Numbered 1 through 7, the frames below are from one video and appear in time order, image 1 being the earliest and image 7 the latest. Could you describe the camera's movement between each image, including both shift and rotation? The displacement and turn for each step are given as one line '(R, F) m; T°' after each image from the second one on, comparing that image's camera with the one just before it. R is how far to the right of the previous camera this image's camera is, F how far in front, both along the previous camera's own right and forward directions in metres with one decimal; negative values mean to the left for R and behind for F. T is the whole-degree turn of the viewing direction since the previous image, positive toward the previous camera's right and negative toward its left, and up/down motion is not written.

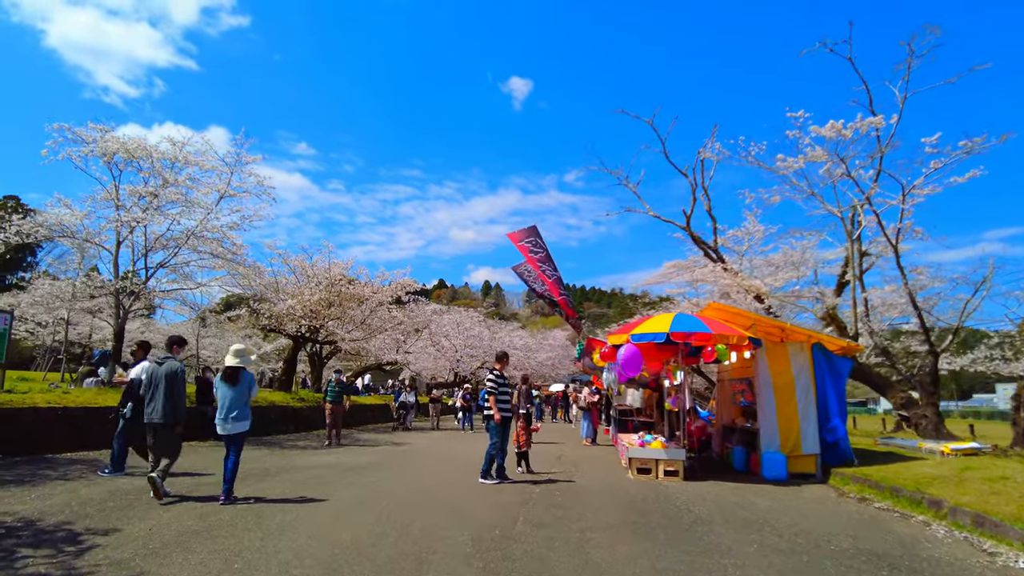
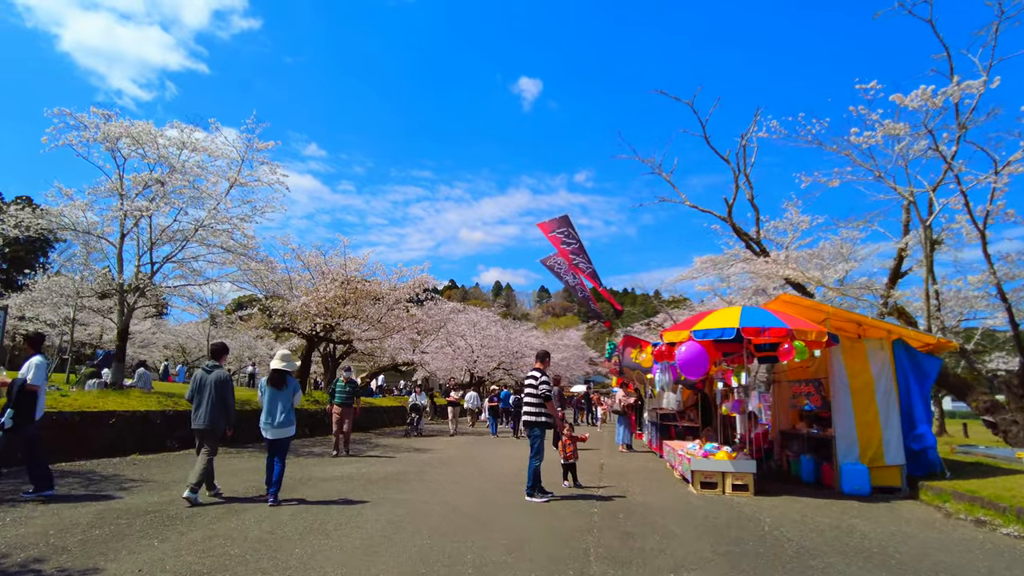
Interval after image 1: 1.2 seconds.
(-0.4, +1.0) m; -1°
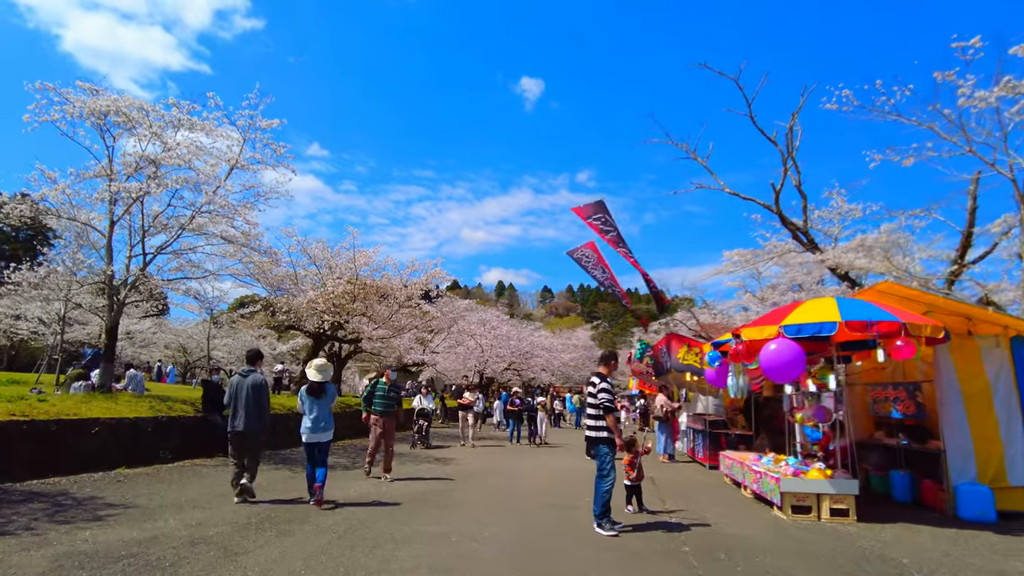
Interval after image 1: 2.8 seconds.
(-0.5, +1.3) m; 0°
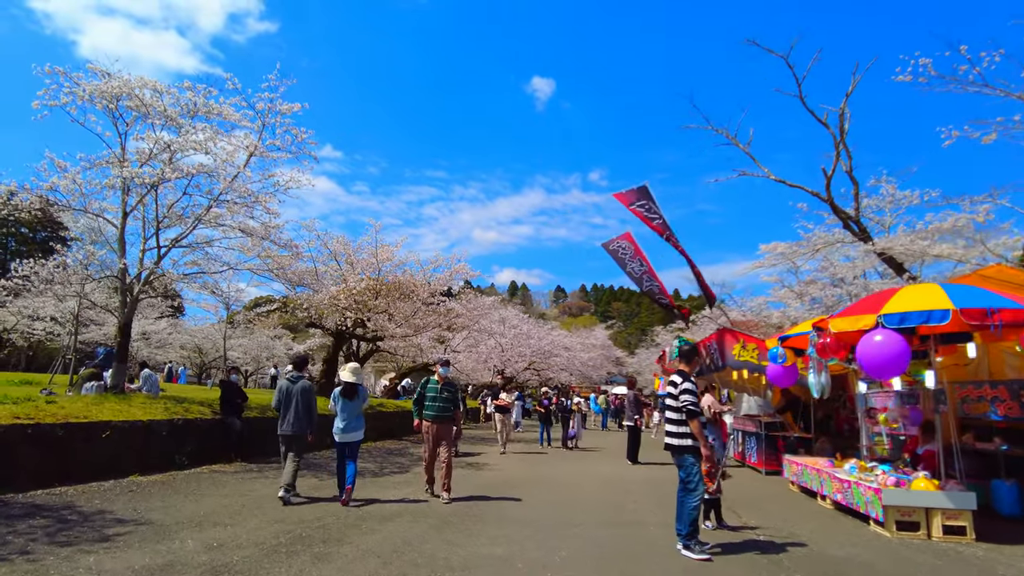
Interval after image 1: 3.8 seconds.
(-0.4, +0.8) m; -1°
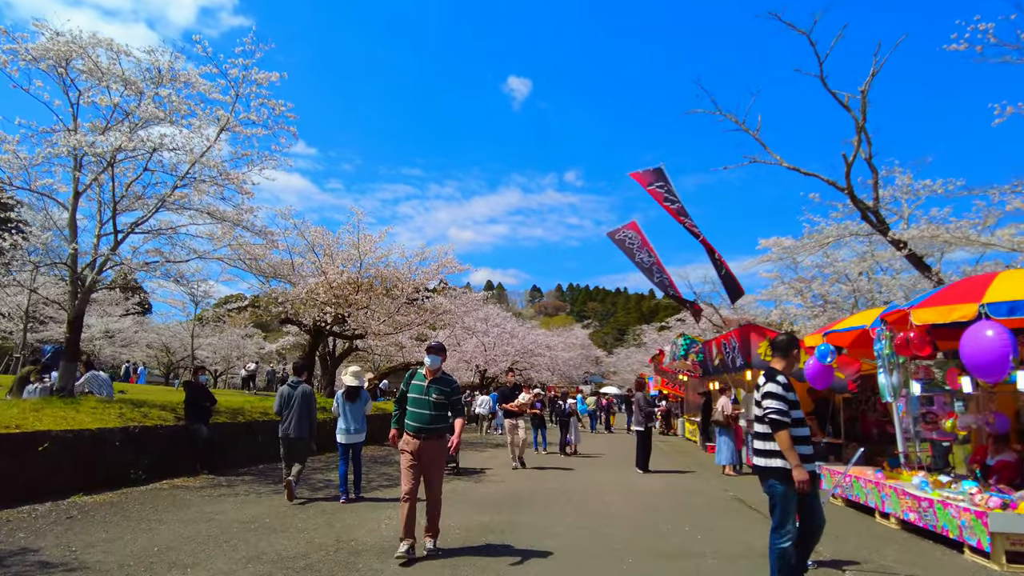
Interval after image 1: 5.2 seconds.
(-0.4, +1.1) m; +2°
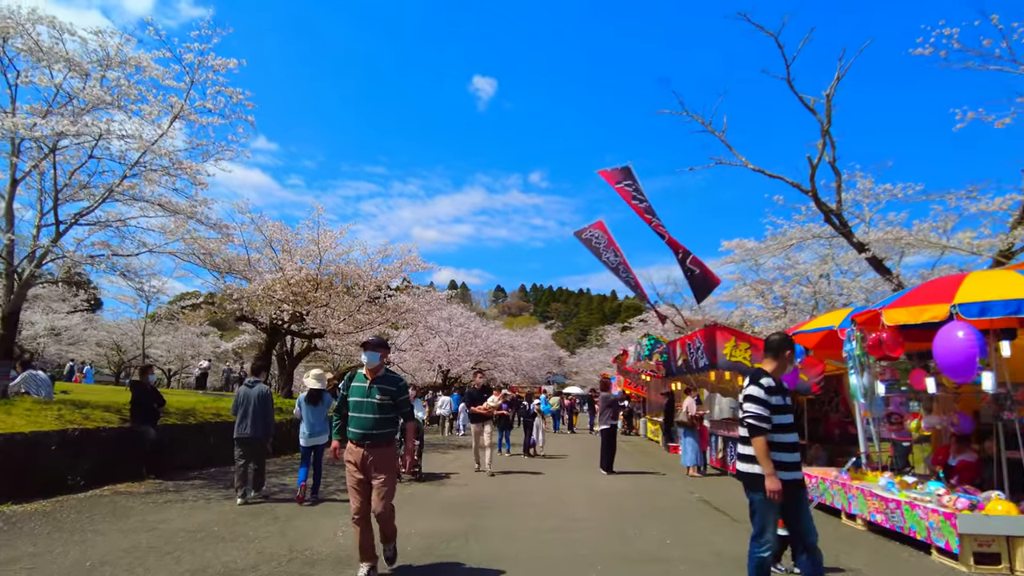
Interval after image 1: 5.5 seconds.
(0.0, +0.2) m; +3°
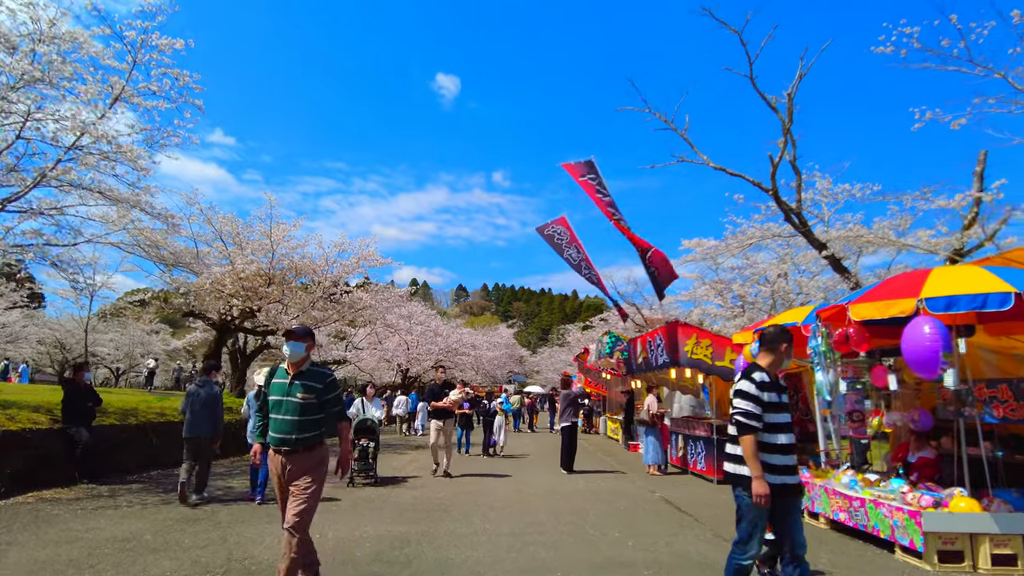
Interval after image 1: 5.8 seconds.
(0.0, +0.3) m; +3°
